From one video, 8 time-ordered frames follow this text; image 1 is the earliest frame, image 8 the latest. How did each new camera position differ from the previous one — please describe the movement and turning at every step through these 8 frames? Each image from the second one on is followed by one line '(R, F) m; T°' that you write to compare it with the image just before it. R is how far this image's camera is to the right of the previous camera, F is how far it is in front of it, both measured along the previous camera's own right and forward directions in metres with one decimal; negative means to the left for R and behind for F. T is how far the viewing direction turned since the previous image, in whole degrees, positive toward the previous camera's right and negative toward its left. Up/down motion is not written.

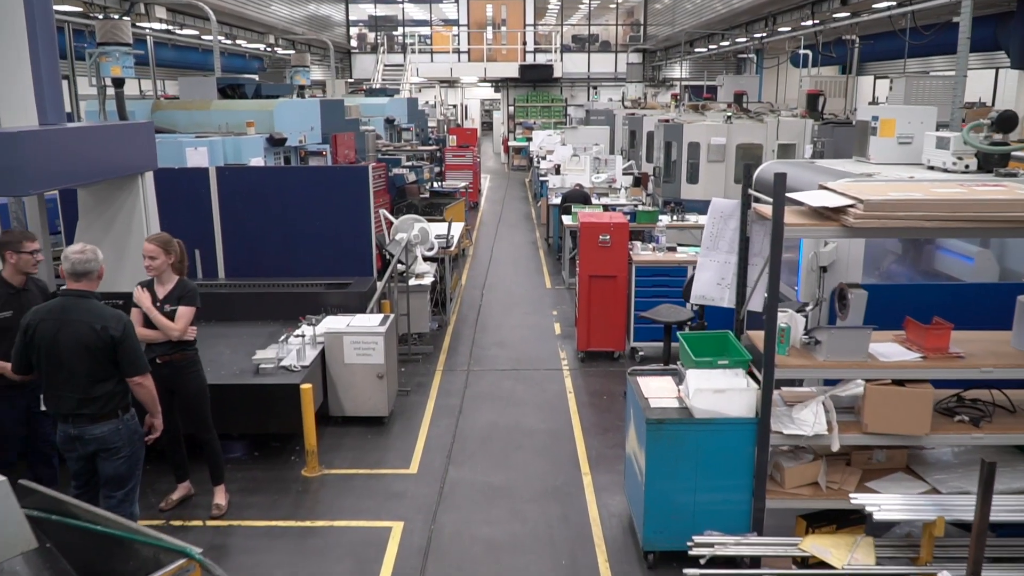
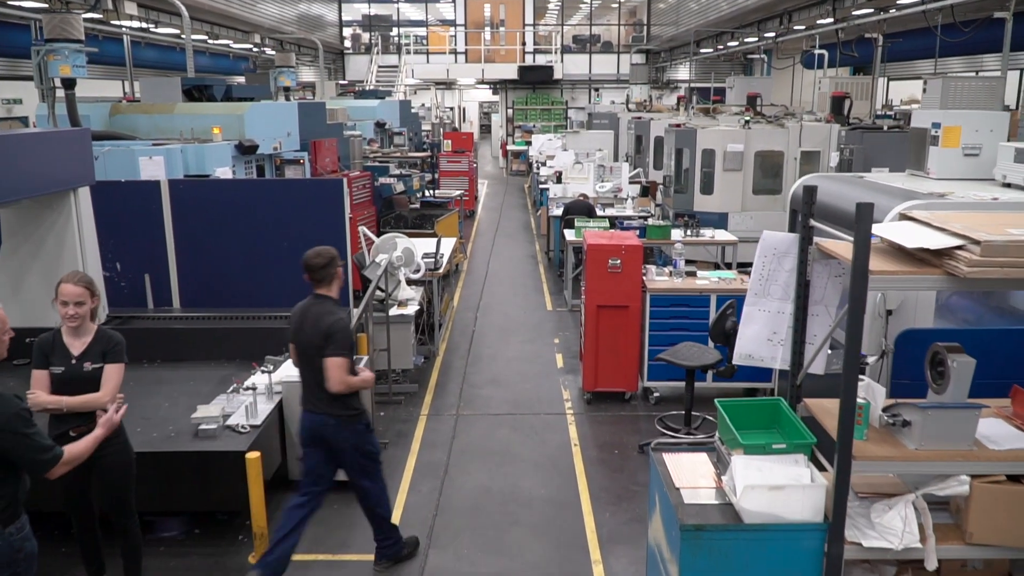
(0.0, +0.8) m; 0°
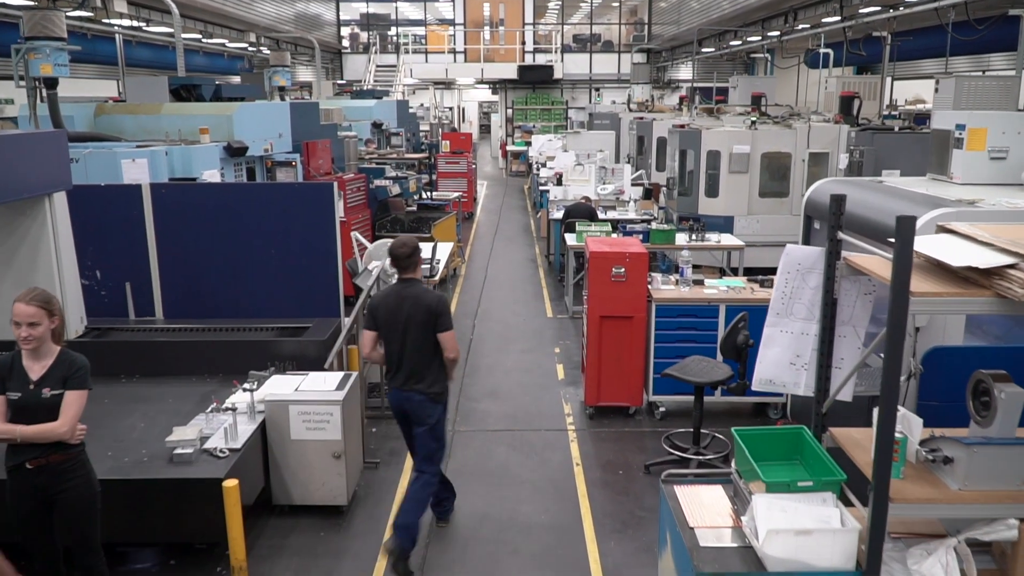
(0.0, +0.3) m; 0°
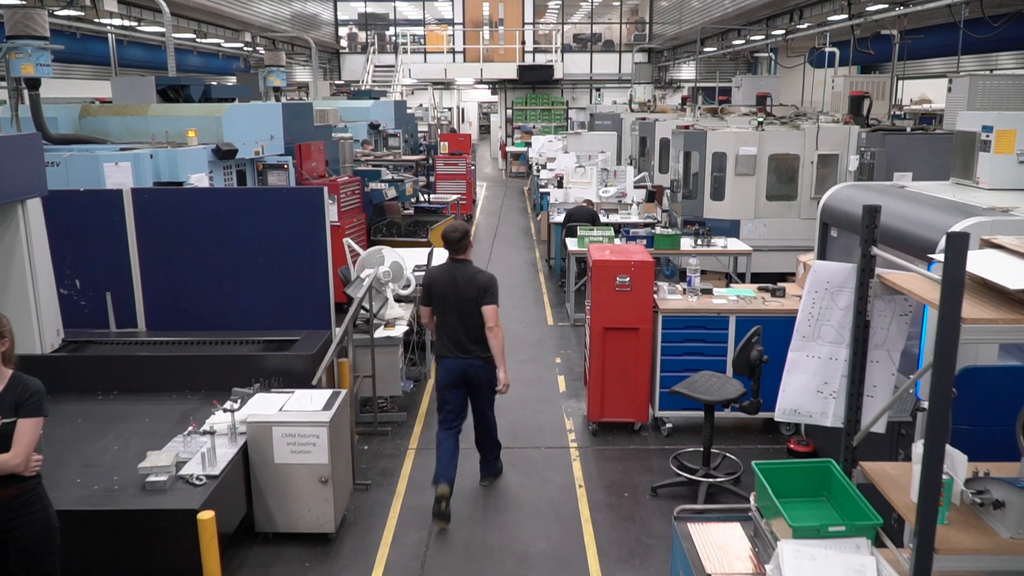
(0.0, +0.2) m; 0°
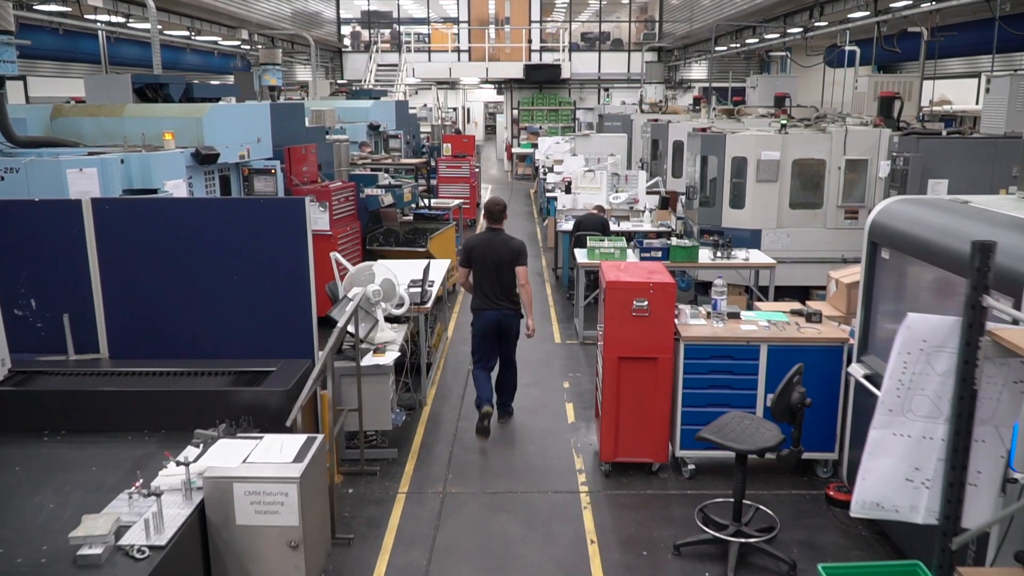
(0.0, +0.5) m; 0°
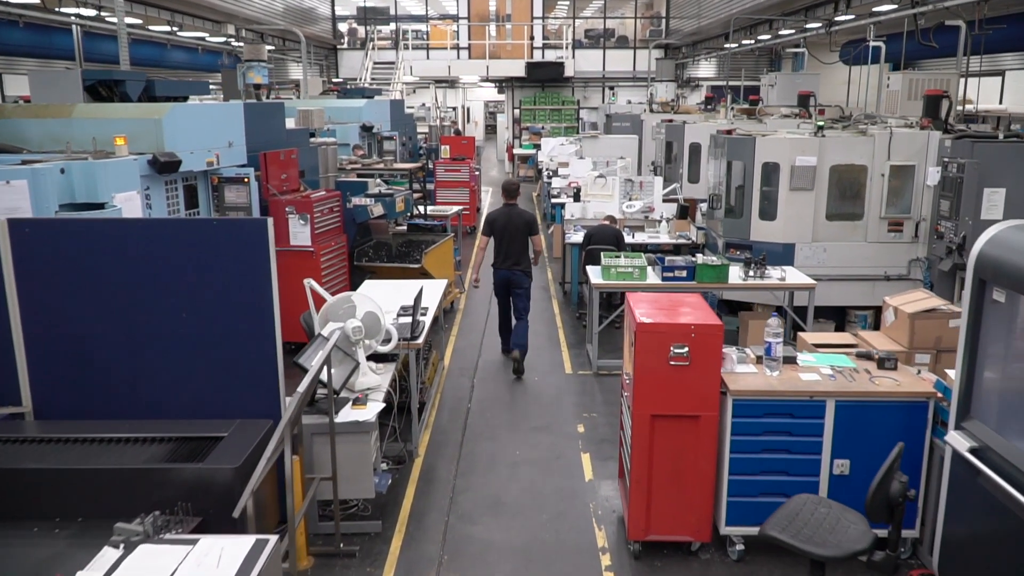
(0.0, +0.8) m; 0°
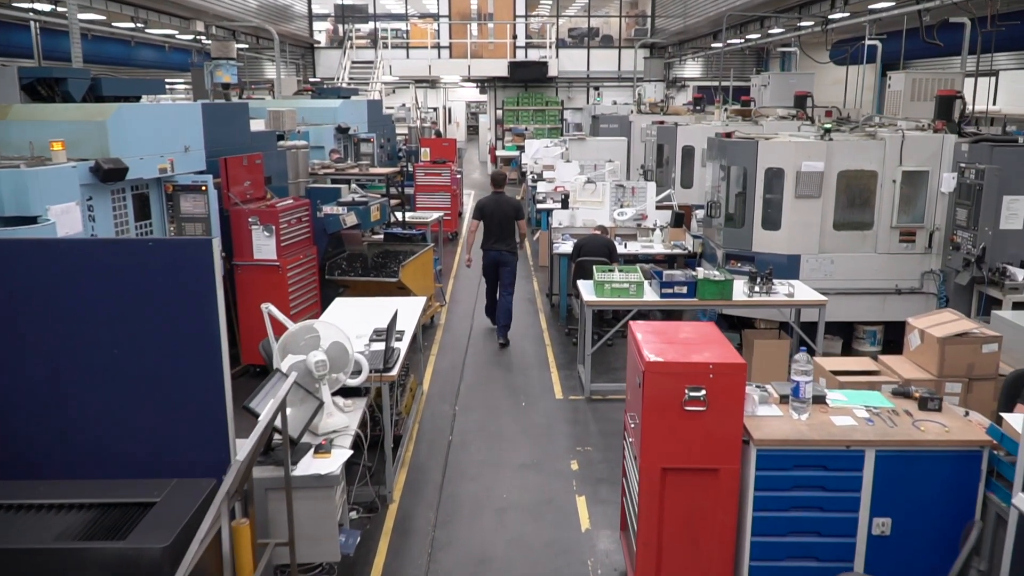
(0.0, +0.5) m; +1°
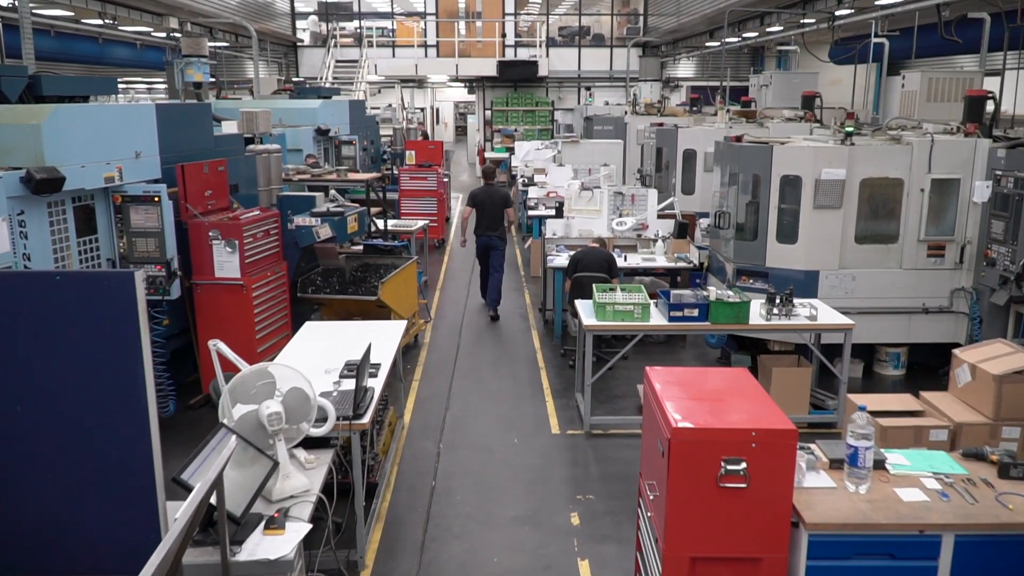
(0.0, +0.6) m; +1°
